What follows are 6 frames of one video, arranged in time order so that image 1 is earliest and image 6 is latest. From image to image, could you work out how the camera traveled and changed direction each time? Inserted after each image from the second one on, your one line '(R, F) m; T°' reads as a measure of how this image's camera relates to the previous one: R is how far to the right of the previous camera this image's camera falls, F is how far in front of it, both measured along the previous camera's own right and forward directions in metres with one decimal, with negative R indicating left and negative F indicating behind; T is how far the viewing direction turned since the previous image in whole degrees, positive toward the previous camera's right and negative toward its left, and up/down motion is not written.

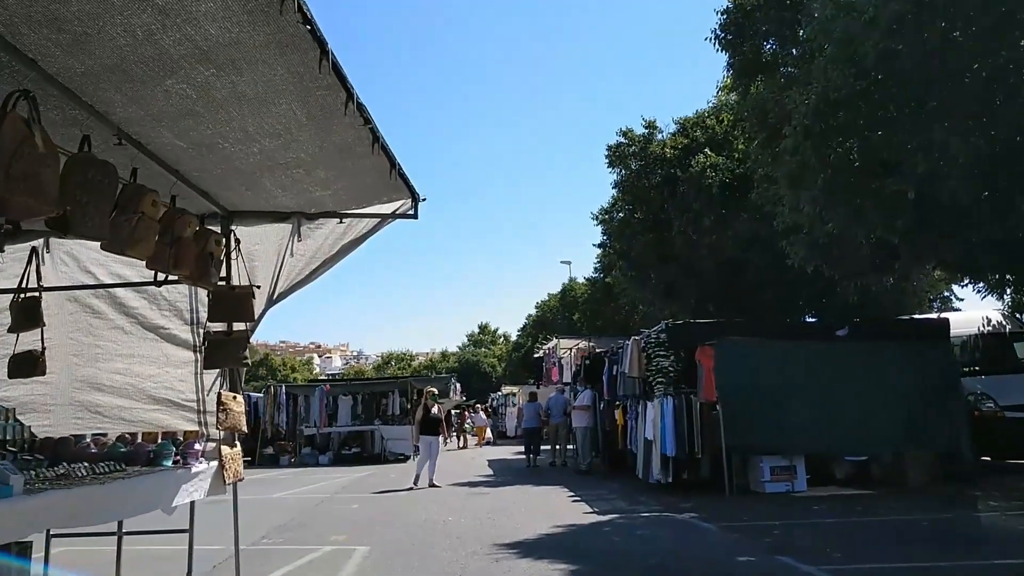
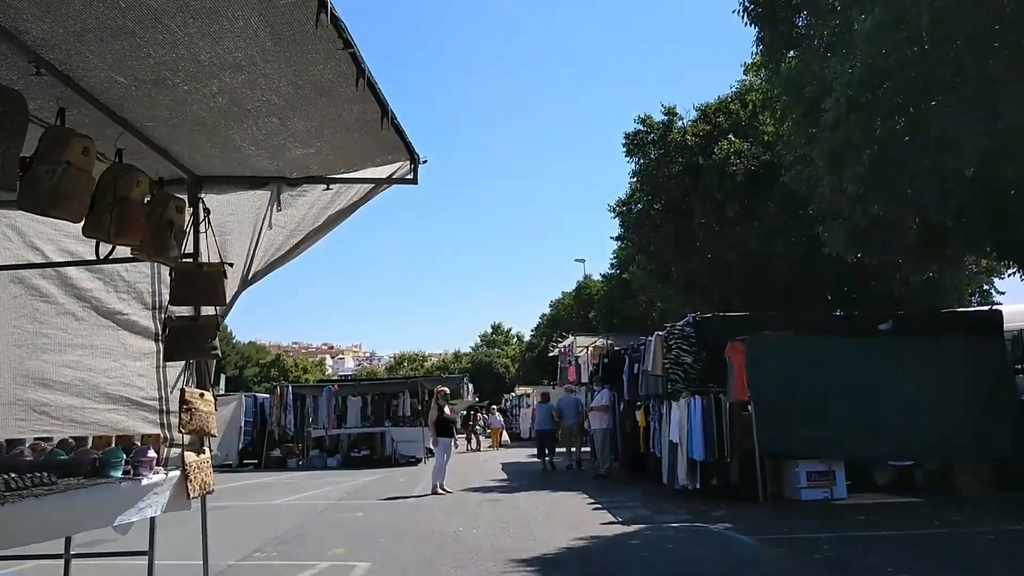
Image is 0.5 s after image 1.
(0.0, +0.9) m; -1°
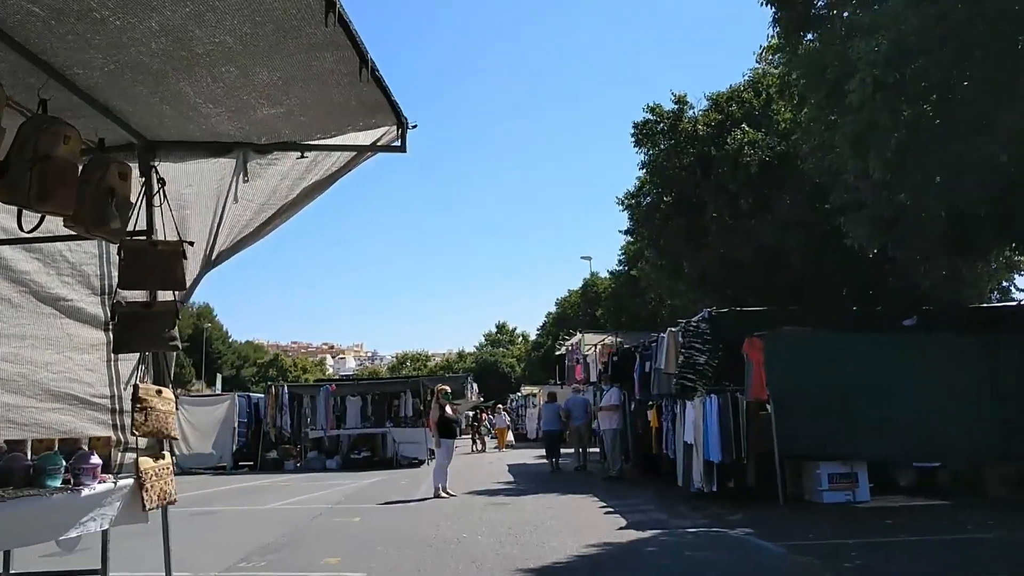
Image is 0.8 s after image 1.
(0.0, +0.6) m; 0°
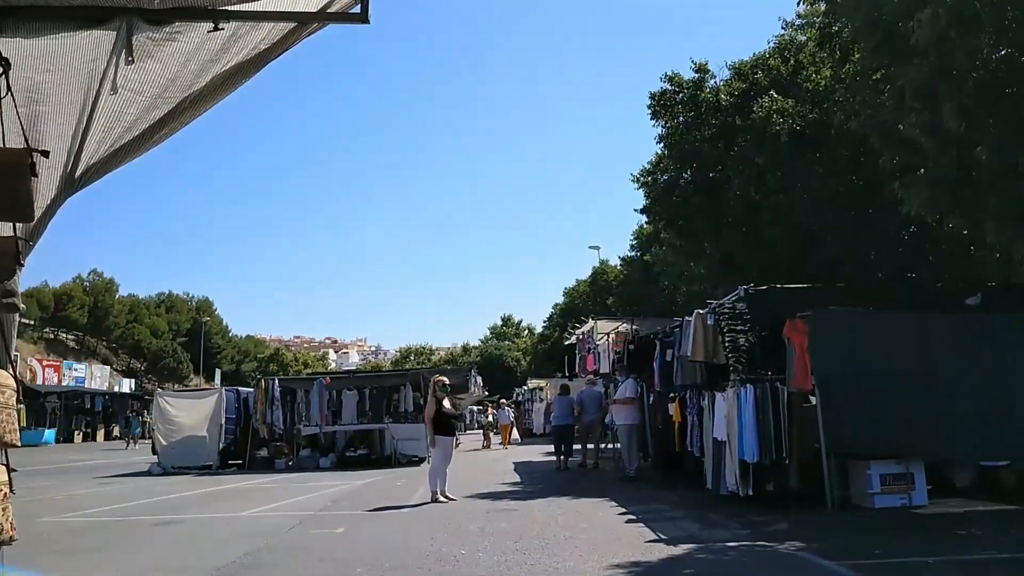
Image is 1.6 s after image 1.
(0.0, +1.4) m; 0°
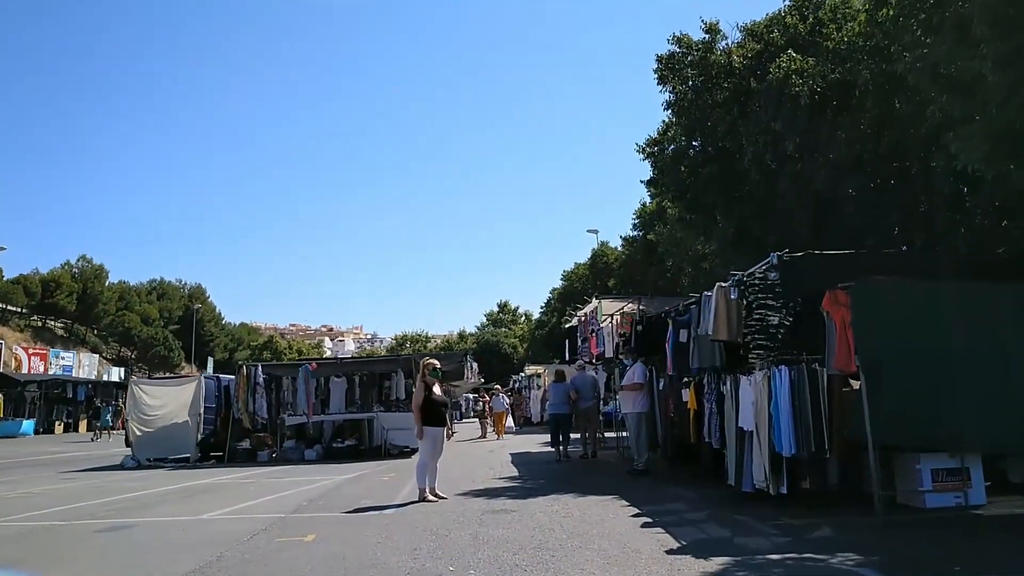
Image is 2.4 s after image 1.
(0.0, +1.3) m; 0°
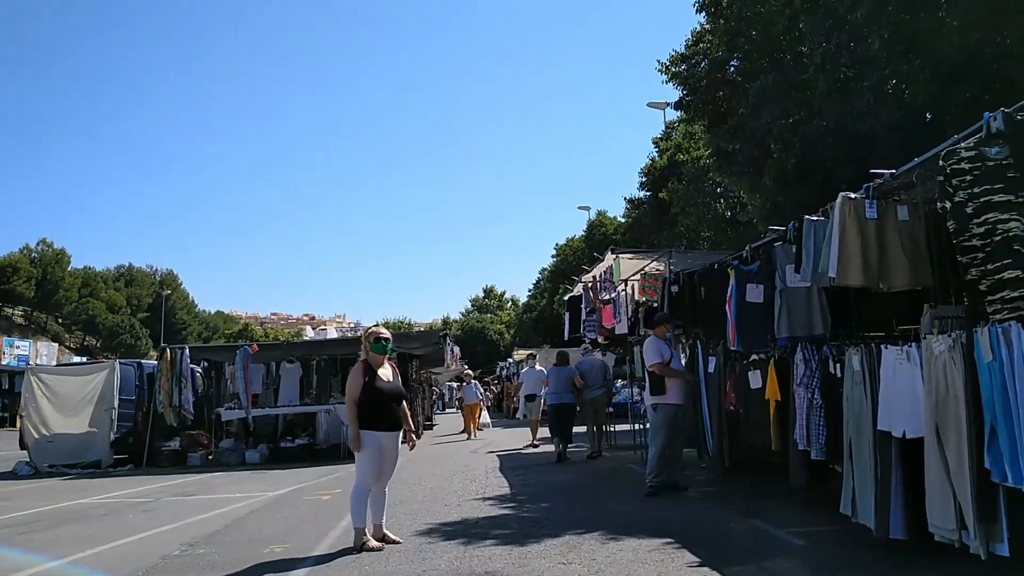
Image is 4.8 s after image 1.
(0.0, +3.9) m; +1°
